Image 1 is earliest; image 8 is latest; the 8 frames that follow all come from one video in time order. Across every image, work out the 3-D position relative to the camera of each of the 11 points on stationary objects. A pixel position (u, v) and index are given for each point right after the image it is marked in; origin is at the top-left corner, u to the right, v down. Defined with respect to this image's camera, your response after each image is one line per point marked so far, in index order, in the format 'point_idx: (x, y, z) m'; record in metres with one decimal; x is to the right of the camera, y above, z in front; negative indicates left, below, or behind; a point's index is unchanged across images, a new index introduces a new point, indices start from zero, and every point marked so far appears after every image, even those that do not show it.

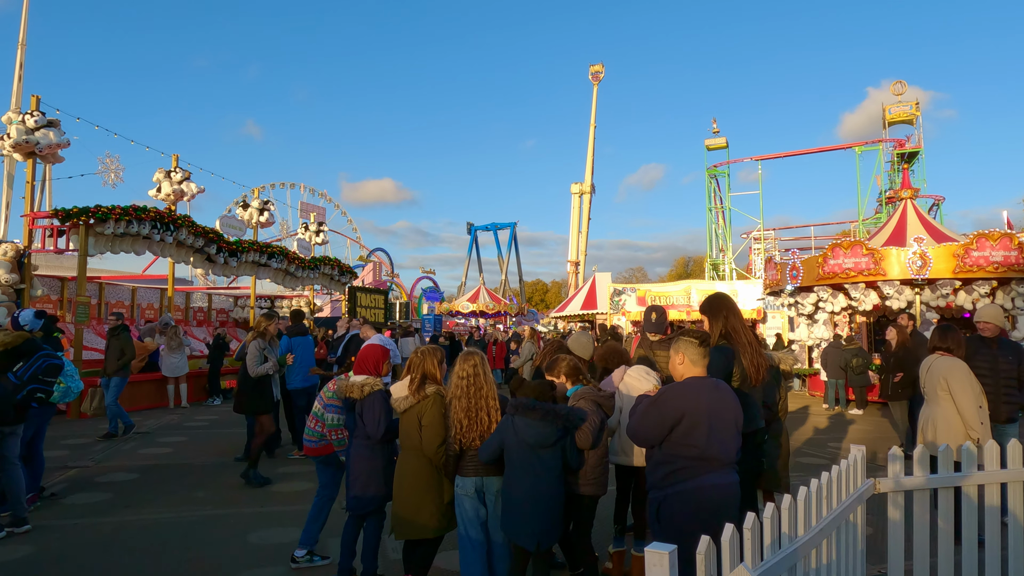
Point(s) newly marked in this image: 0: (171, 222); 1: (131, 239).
0: (-6.8, +1.3, +13.3) m
1: (-7.3, +0.9, +12.6) m
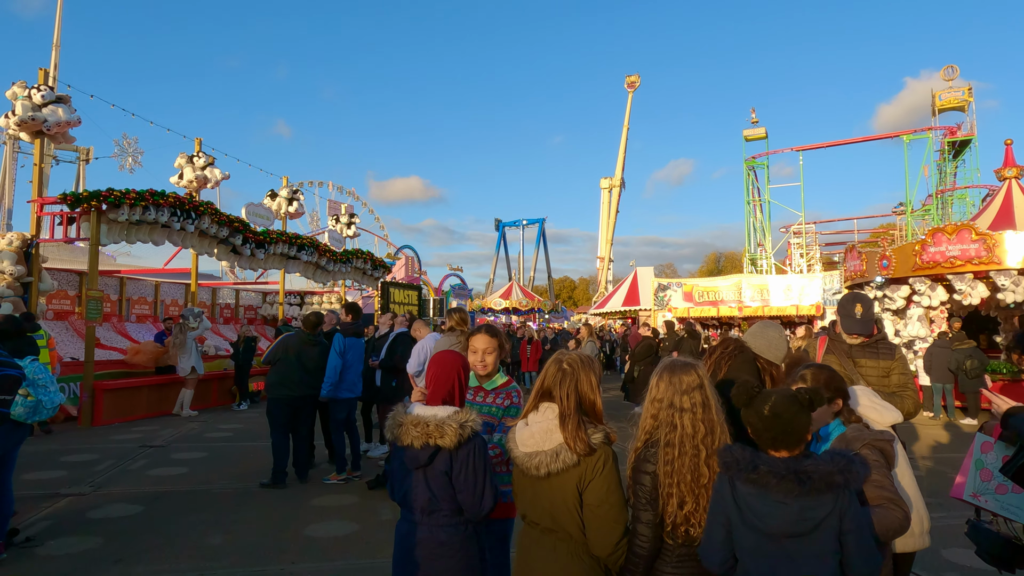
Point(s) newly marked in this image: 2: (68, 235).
0: (-5.8, +1.4, +12.1) m
1: (-6.3, +1.0, +11.4) m
2: (-7.1, +0.8, +10.6) m
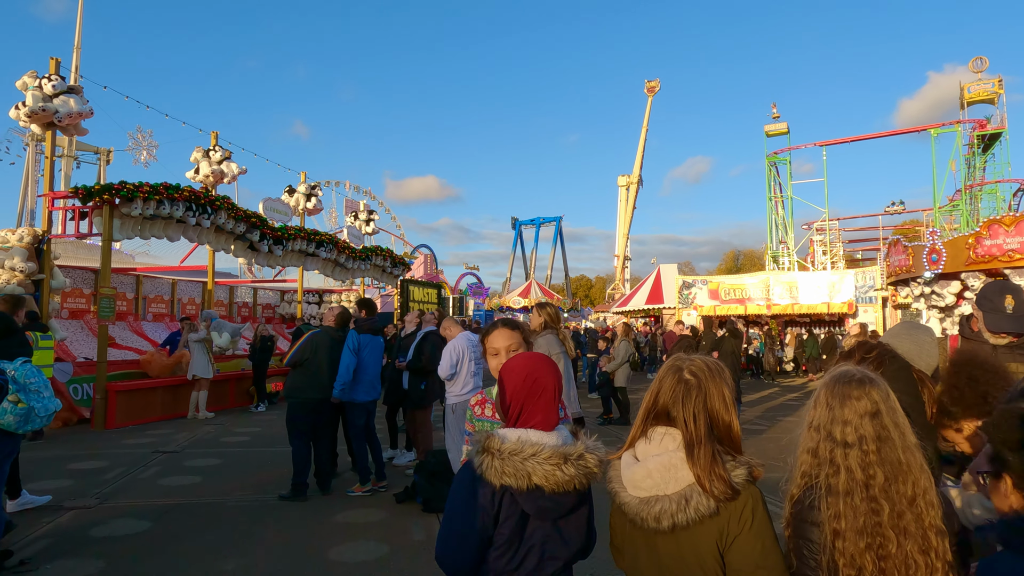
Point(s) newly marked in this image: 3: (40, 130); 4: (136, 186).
0: (-5.3, +1.5, +11.7) m
1: (-5.8, +1.1, +11.0) m
2: (-6.6, +0.9, +10.2) m
3: (-7.4, +2.5, +10.3) m
4: (-5.8, +1.6, +10.2) m
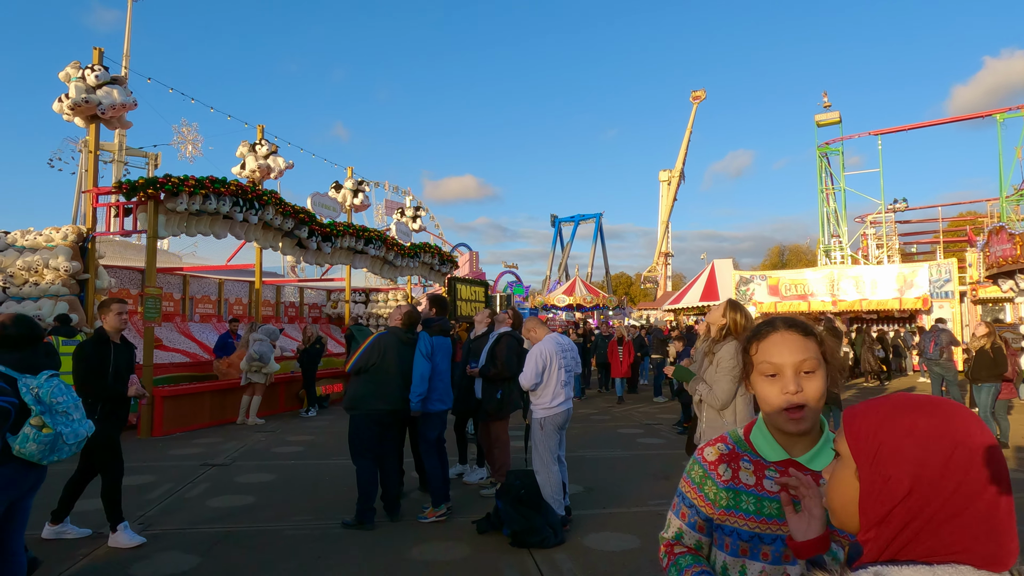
0: (-4.3, +1.5, +11.1) m
1: (-4.8, +1.1, +10.5) m
2: (-5.7, +0.9, +9.7) m
3: (-6.4, +2.5, +9.9) m
4: (-4.8, +1.6, +9.6) m
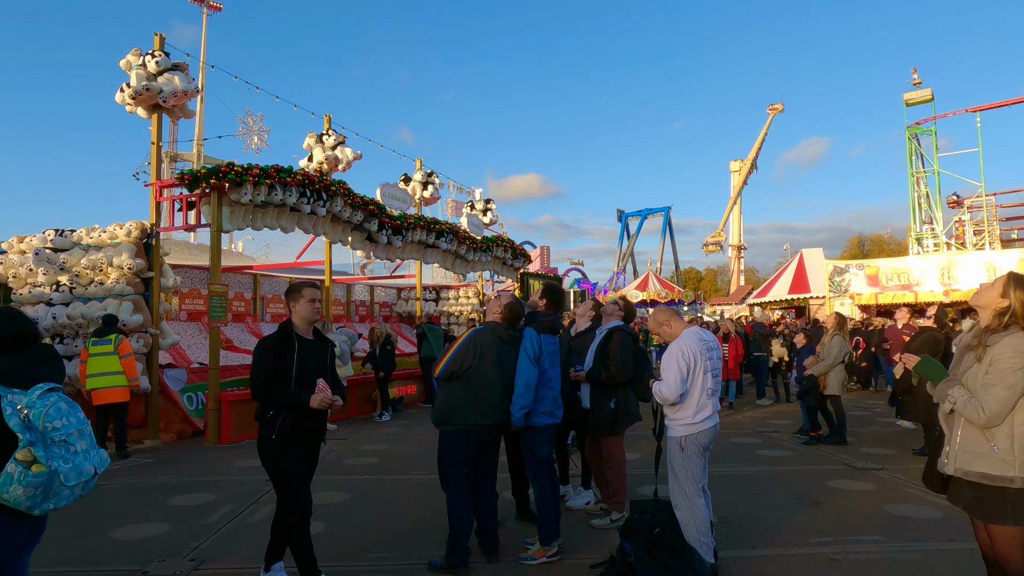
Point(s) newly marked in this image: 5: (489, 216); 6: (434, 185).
0: (-3.0, +1.6, +10.4) m
1: (-3.5, +1.1, +9.8) m
2: (-4.5, +0.9, +9.2) m
3: (-5.2, +2.5, +9.4) m
4: (-3.6, +1.6, +9.0) m
5: (-0.7, +2.1, +19.4) m
6: (-1.8, +2.4, +15.7) m
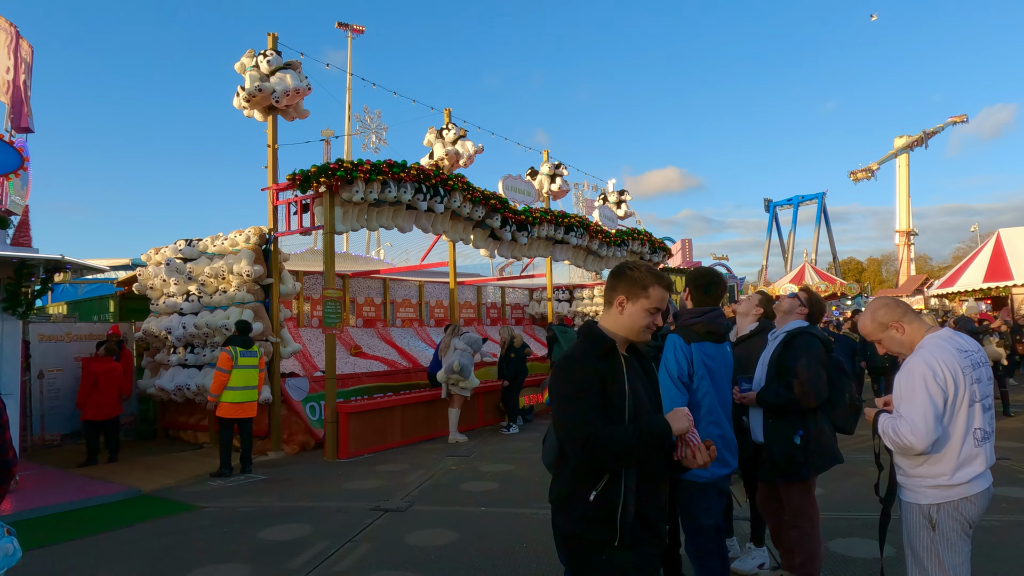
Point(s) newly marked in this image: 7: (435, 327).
0: (-1.1, +1.5, +9.7) m
1: (-1.7, +1.1, +9.2) m
2: (-2.8, +0.8, +8.8) m
3: (-3.5, +2.4, +9.2) m
4: (-2.0, +1.6, +8.4) m
5: (+3.0, +2.2, +18.0) m
6: (+1.1, +2.5, +14.6) m
7: (-1.8, -0.9, +15.8) m
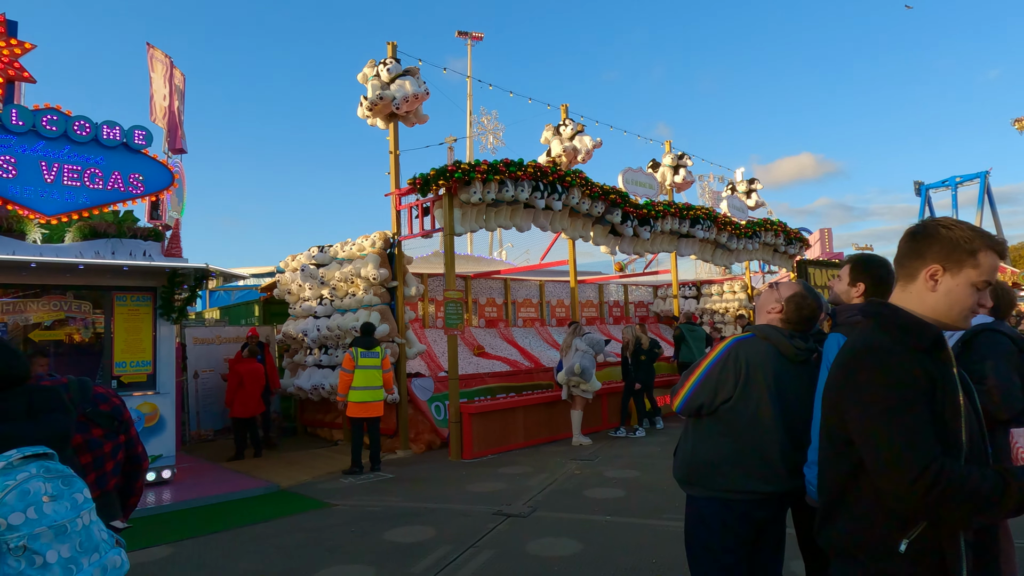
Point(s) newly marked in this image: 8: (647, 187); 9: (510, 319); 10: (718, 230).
0: (+0.7, +1.6, +9.5) m
1: (0.0, +1.1, +9.2) m
2: (-1.2, +0.8, +8.9) m
3: (-1.8, +2.3, +9.4) m
4: (-0.5, +1.6, +8.4) m
5: (+6.2, +2.3, +17.0) m
6: (+3.7, +2.5, +13.9) m
7: (+1.1, -0.9, +15.6) m
8: (+2.5, +1.9, +12.5) m
9: (-0.1, -0.7, +14.4) m
10: (+4.2, +1.2, +13.4) m
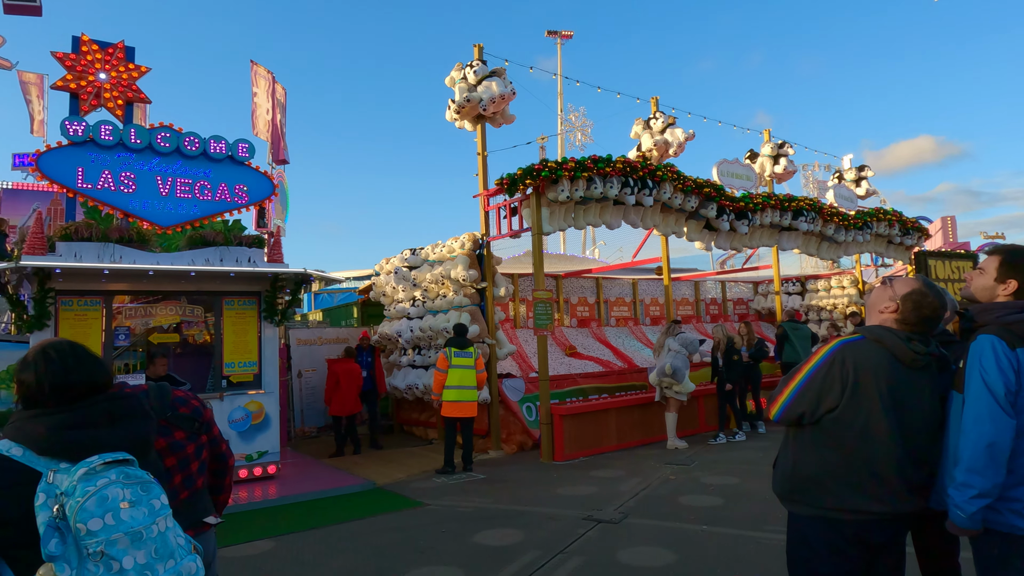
0: (+1.9, +1.6, +9.2) m
1: (+1.2, +1.1, +9.0) m
2: (0.0, +0.8, +8.9) m
3: (-0.6, +2.3, +9.5) m
4: (+0.6, +1.6, +8.3) m
5: (+8.4, +2.4, +15.8) m
6: (+5.5, +2.6, +13.2) m
7: (+3.2, -0.9, +15.2) m
8: (+4.2, +1.9, +11.9) m
9: (+1.9, -0.6, +14.2) m
10: (+5.9, +1.3, +12.6) m
